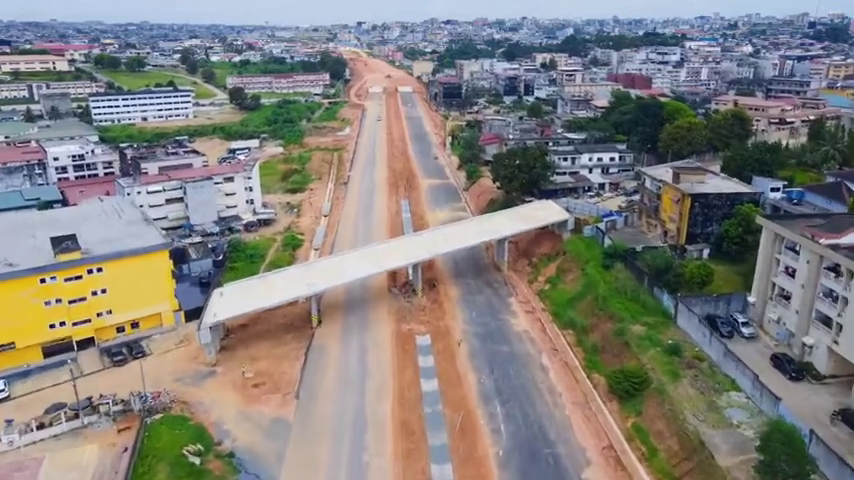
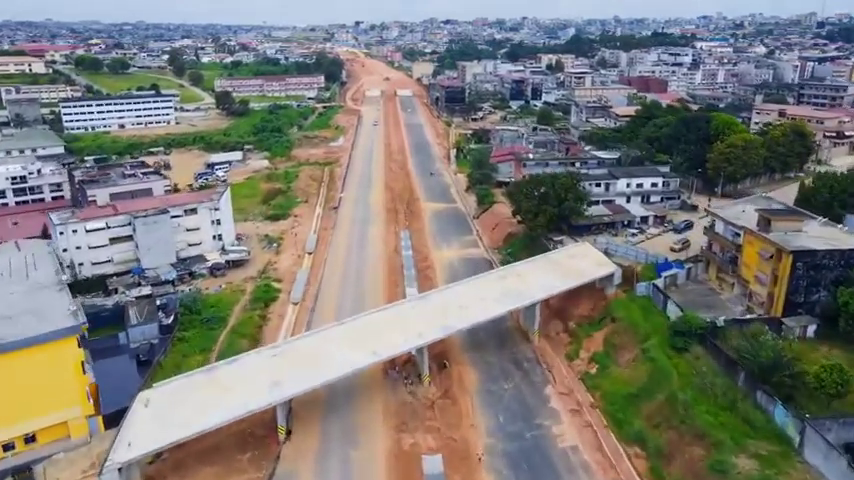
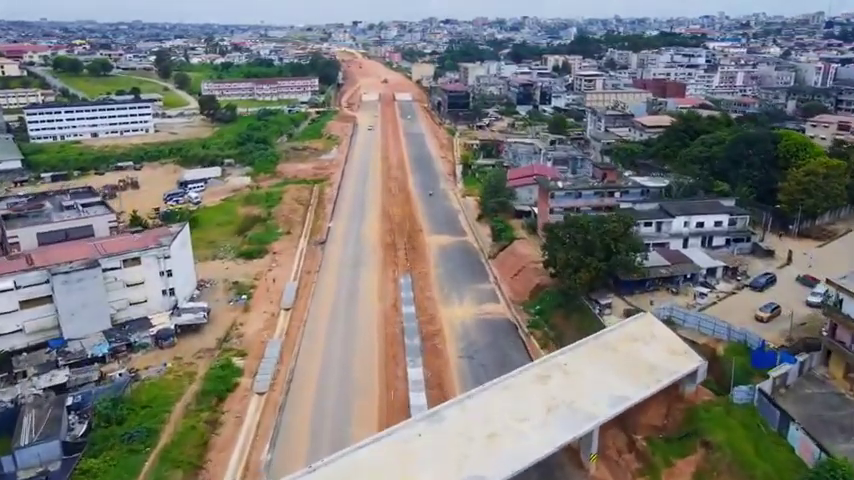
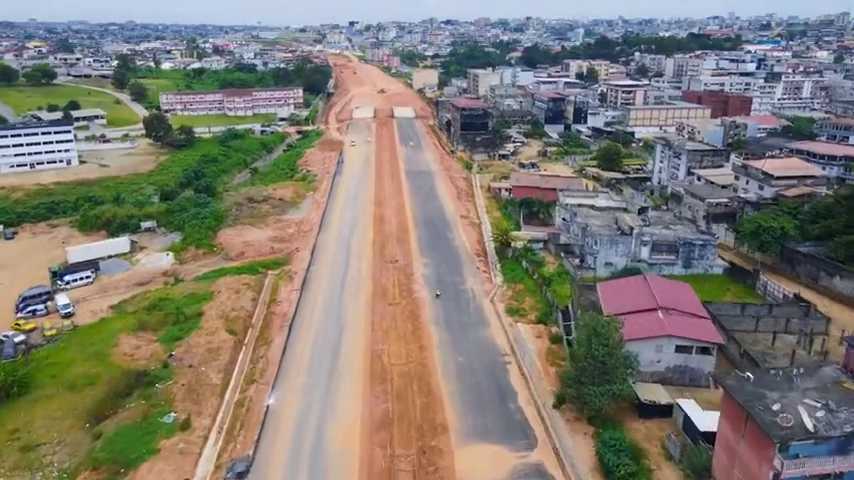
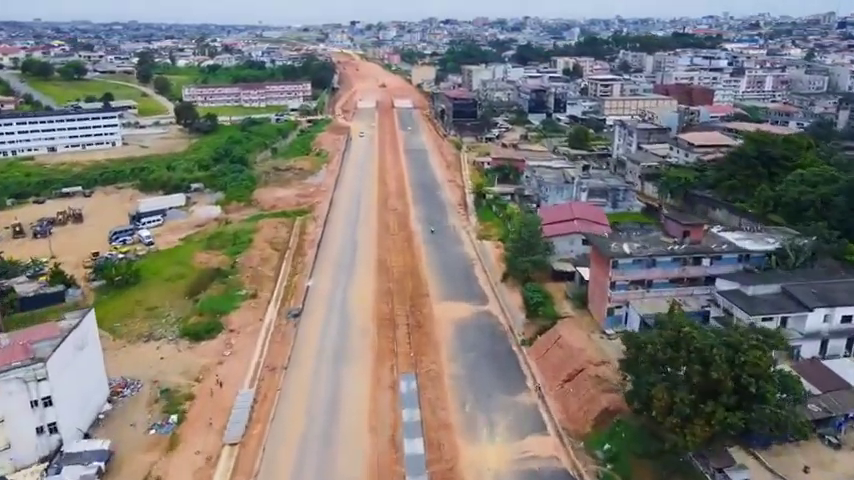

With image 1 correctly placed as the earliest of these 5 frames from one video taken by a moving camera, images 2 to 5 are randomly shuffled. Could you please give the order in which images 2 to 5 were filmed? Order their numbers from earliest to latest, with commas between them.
2, 3, 5, 4
